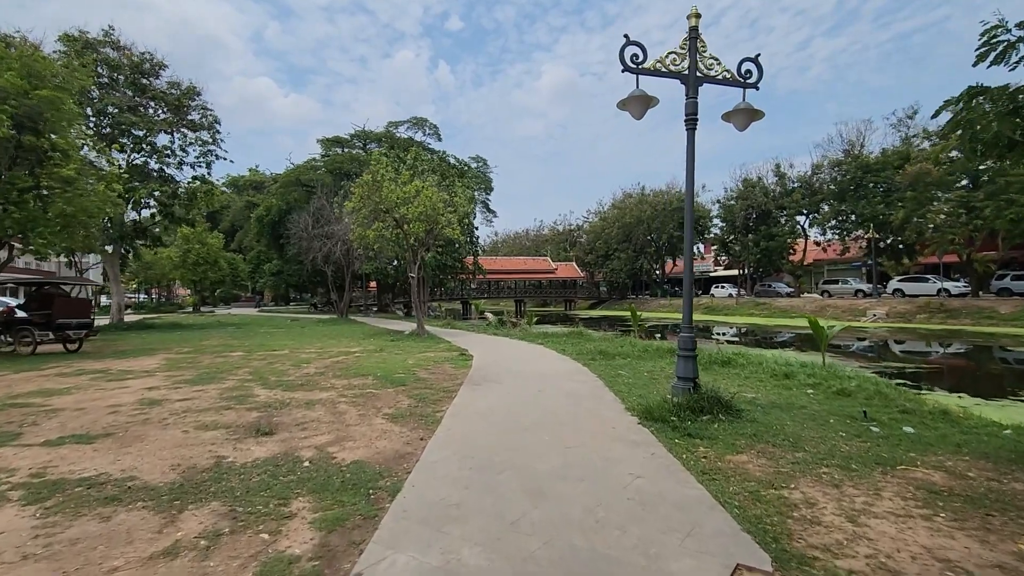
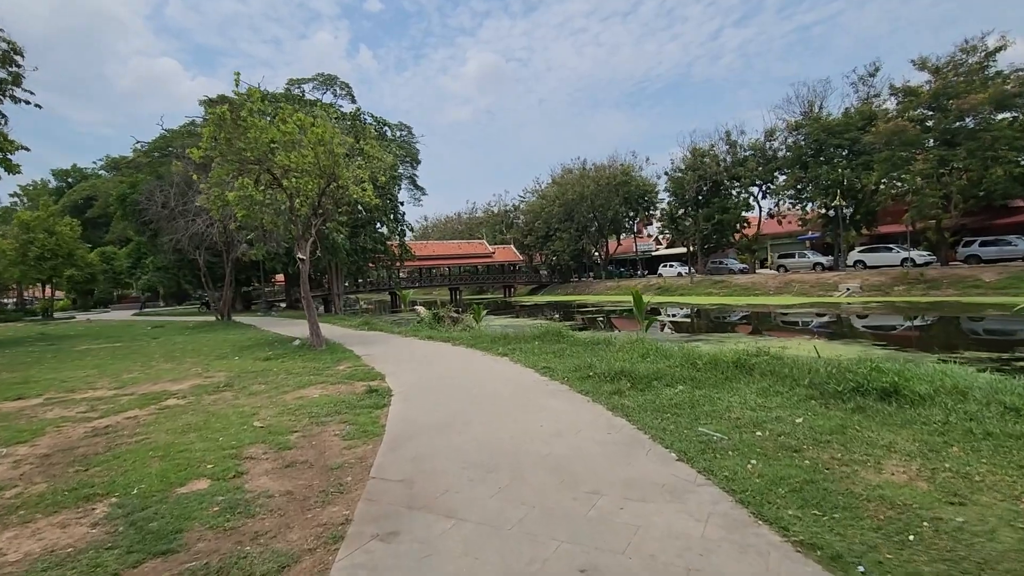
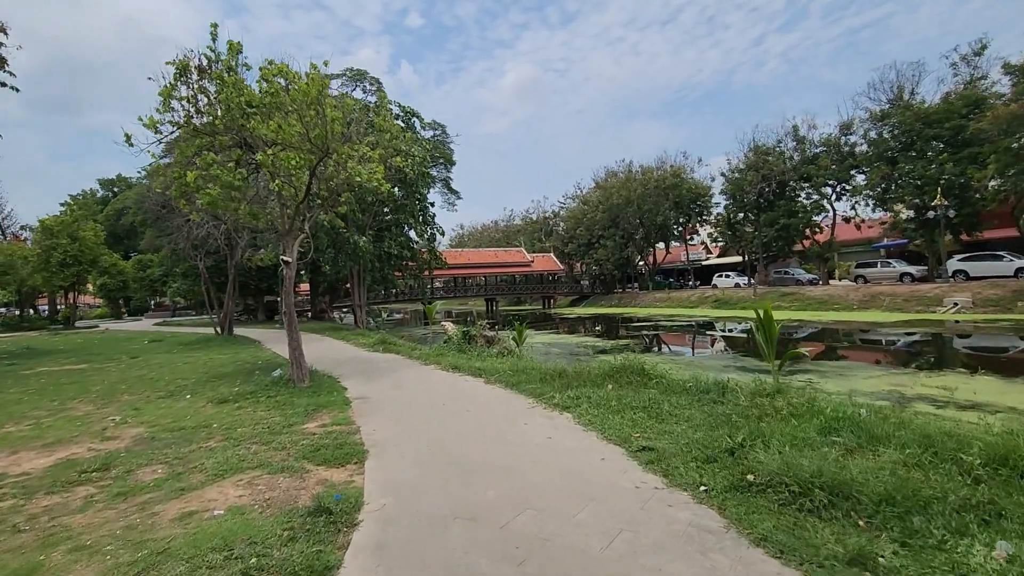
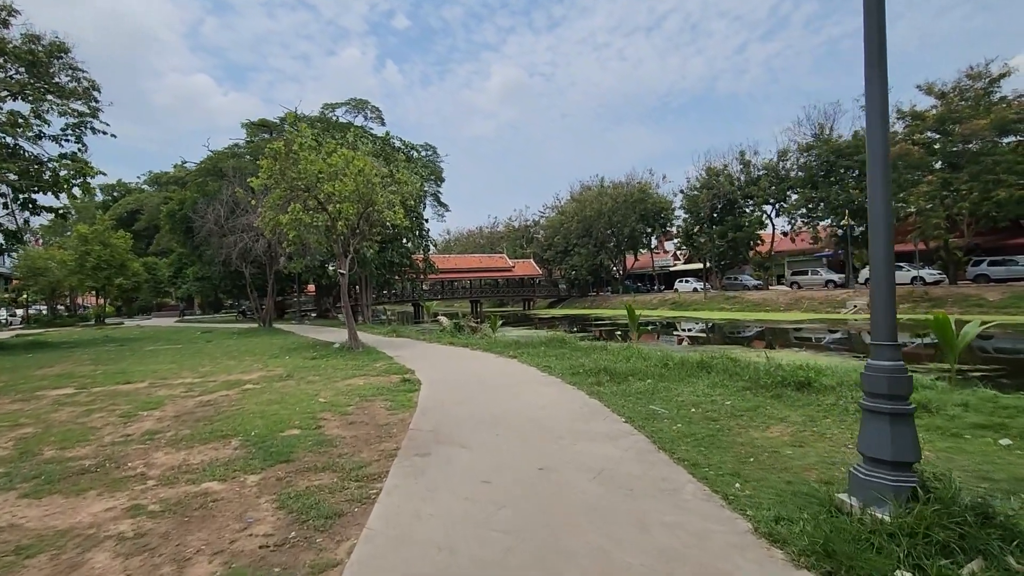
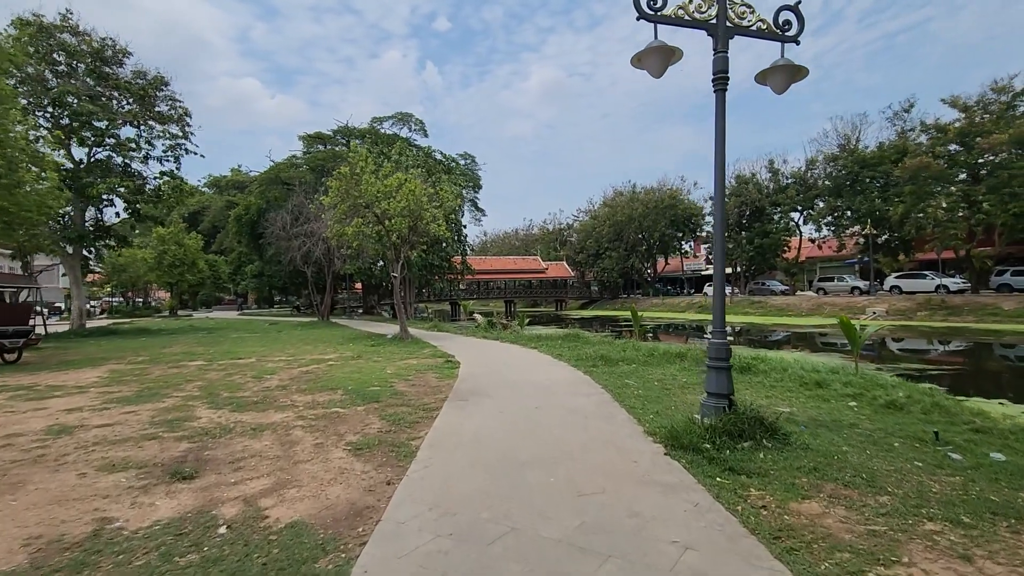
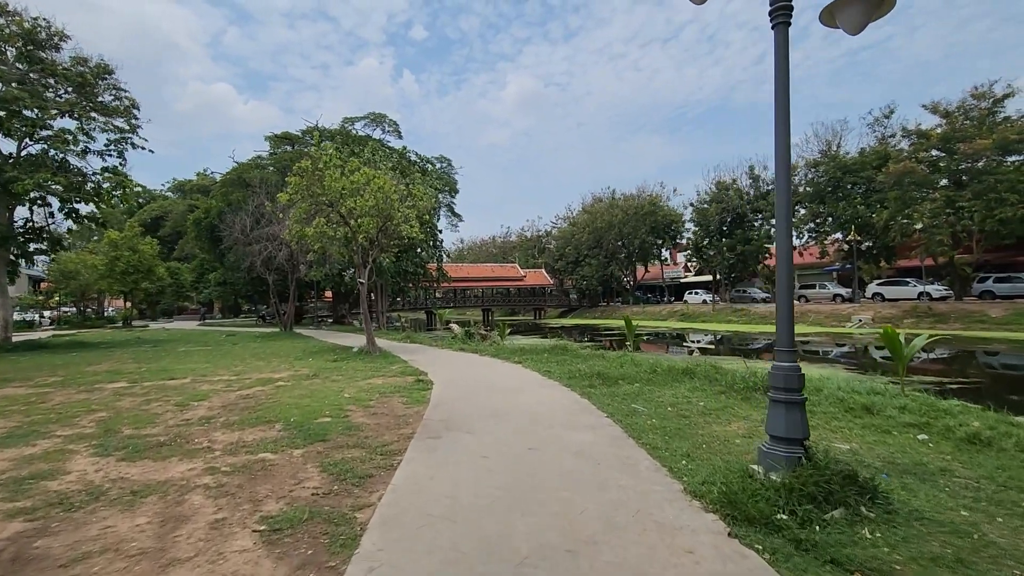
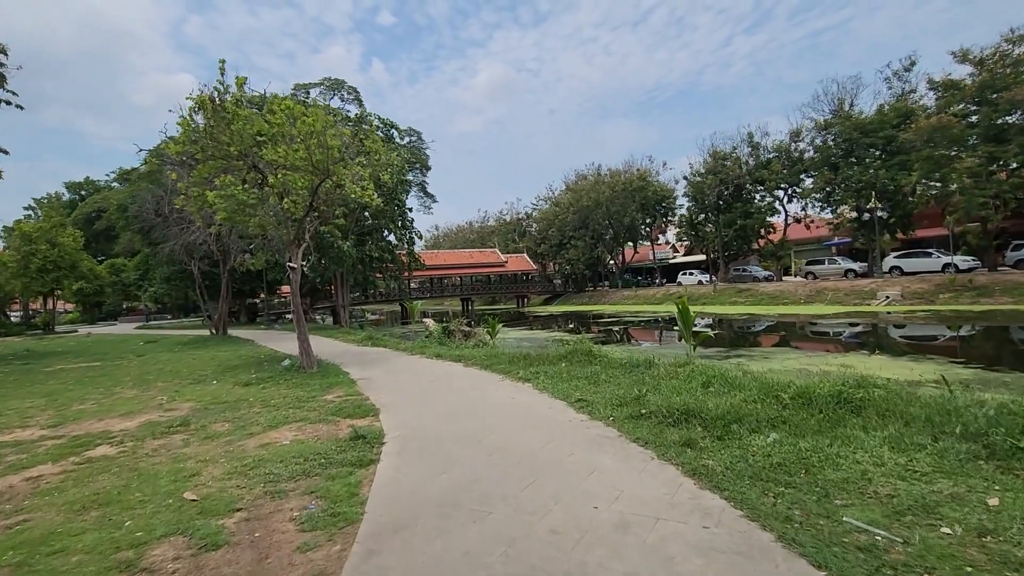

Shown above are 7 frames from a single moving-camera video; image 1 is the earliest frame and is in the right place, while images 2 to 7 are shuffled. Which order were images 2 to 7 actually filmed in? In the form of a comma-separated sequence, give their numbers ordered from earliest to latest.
5, 6, 4, 2, 7, 3
